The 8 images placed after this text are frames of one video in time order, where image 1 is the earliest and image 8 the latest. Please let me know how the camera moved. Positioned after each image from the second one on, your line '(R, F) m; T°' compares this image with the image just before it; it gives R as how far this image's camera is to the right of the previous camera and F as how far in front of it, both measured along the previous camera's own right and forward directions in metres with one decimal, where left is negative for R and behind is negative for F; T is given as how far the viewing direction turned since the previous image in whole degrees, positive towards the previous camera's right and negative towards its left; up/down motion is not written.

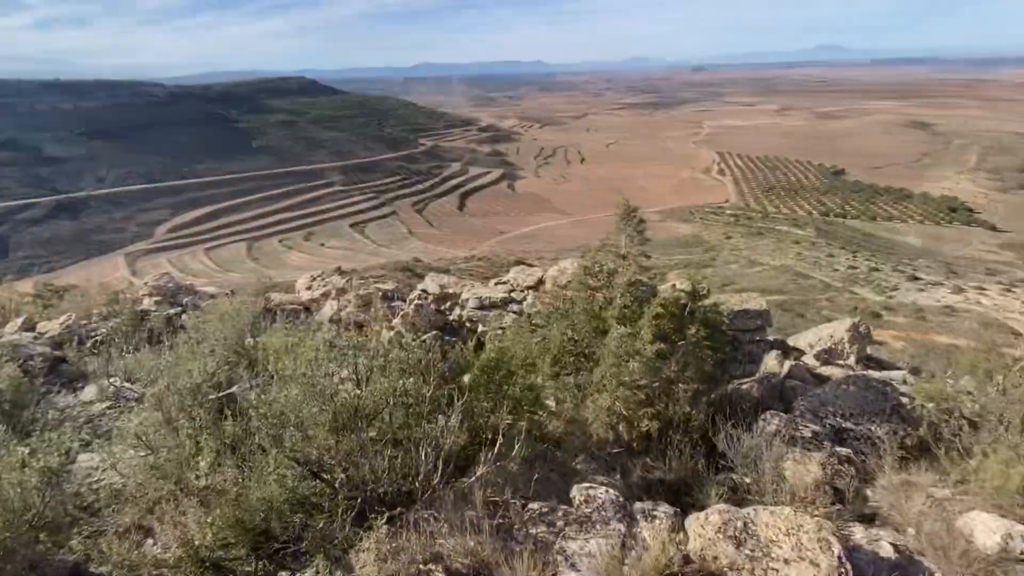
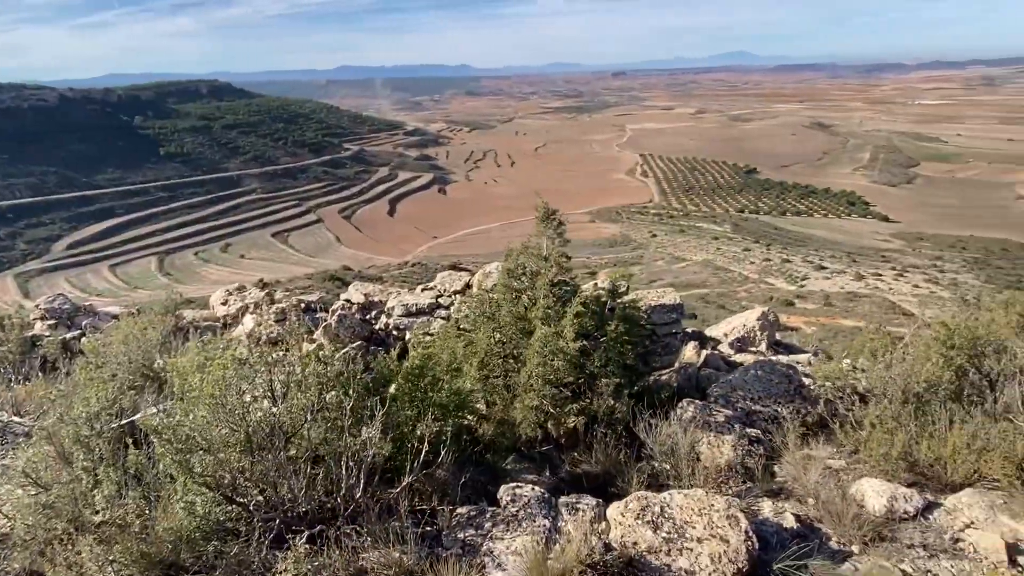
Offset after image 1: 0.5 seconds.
(+0.1, 0.0) m; +7°
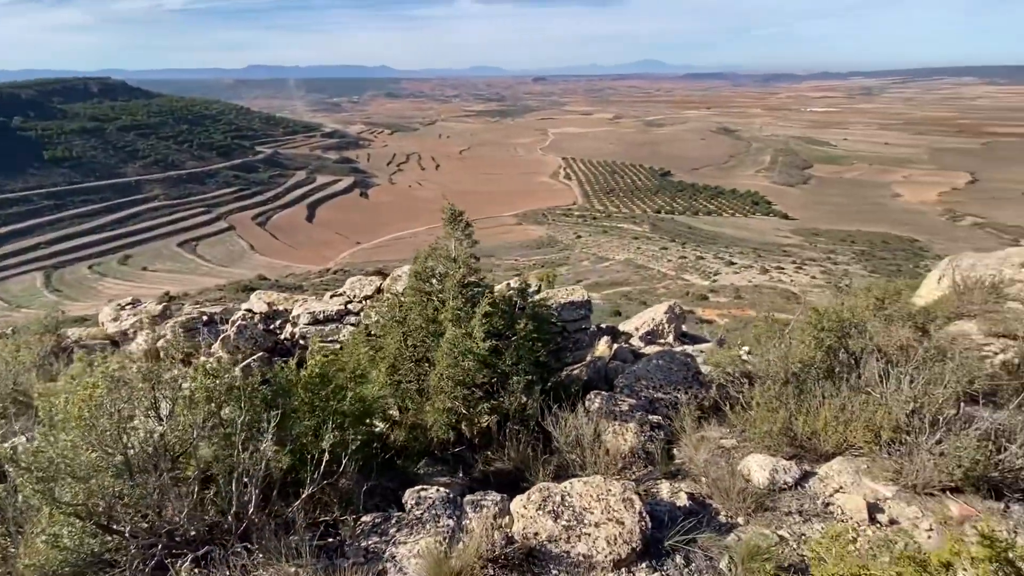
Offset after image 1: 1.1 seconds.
(+0.2, 0.0) m; +8°
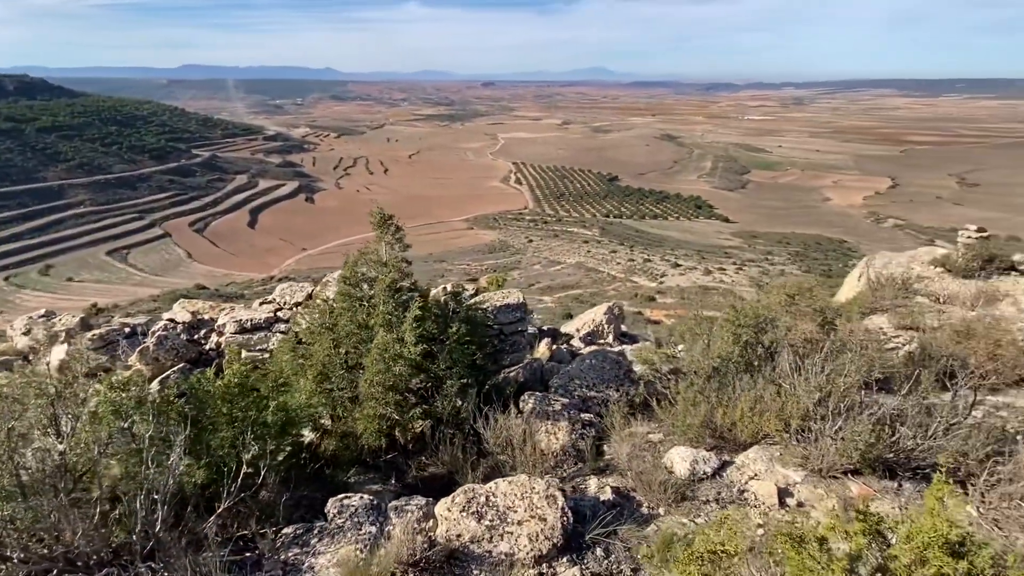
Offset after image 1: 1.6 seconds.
(+0.2, 0.0) m; +5°
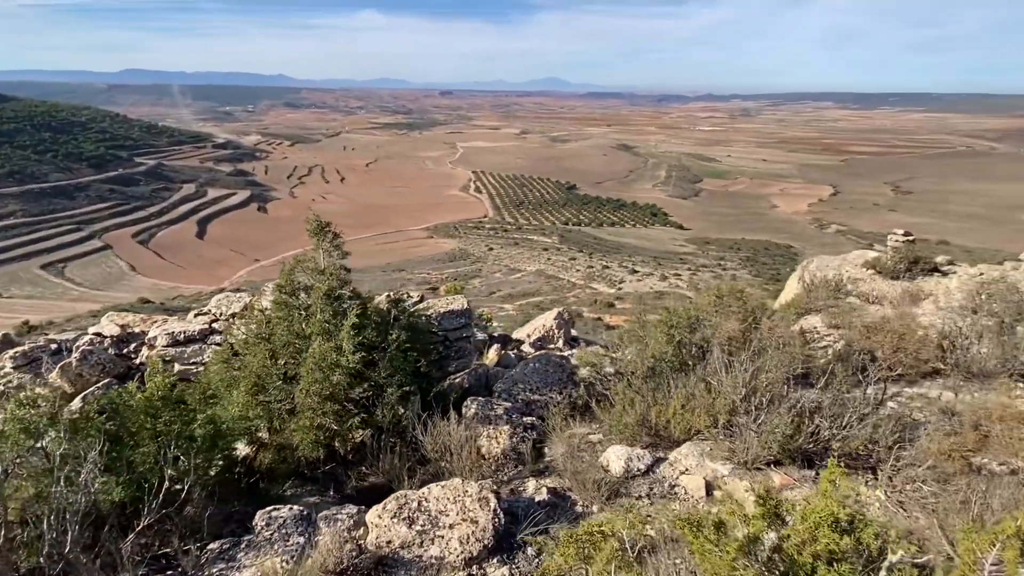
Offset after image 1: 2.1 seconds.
(+0.2, -0.1) m; +4°
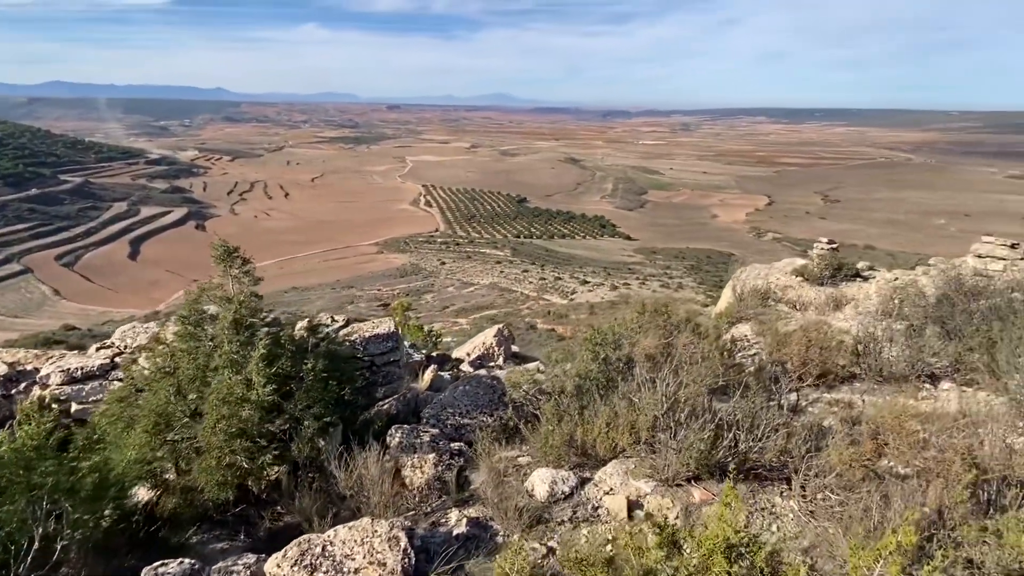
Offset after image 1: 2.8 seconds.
(+0.3, +0.1) m; +5°
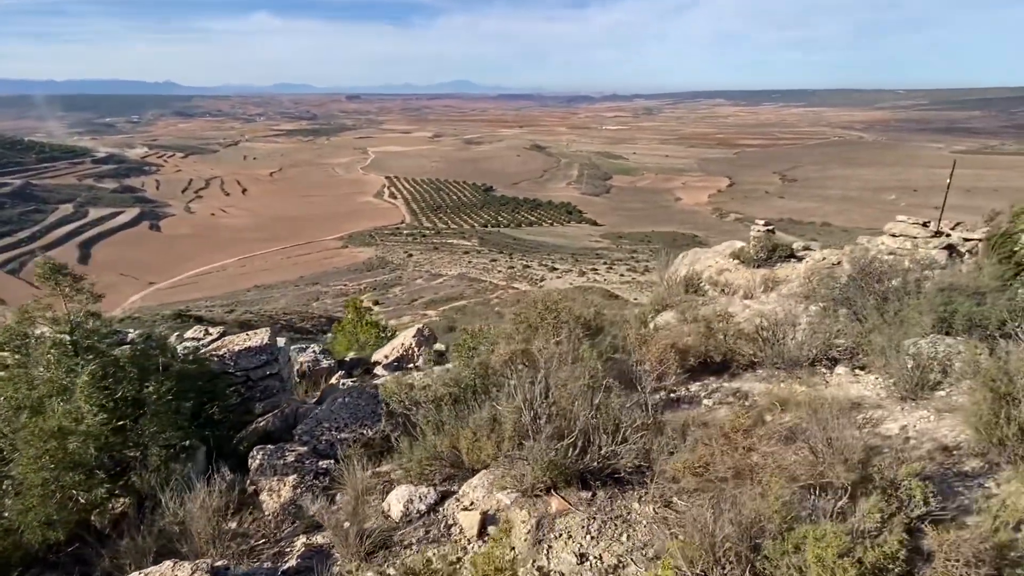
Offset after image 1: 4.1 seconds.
(+1.1, +0.2) m; +3°
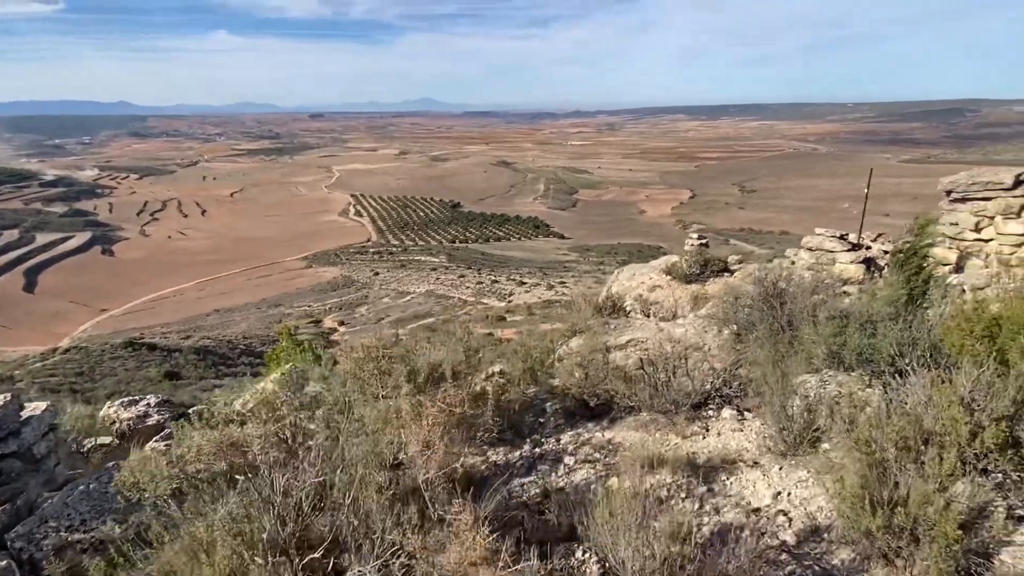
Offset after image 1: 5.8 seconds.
(+1.7, +1.1) m; +3°
